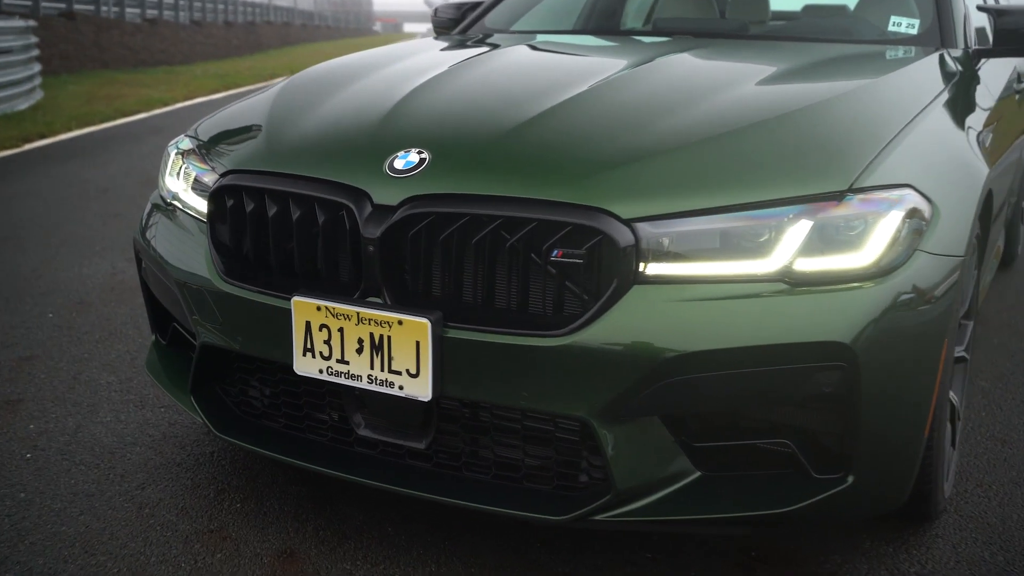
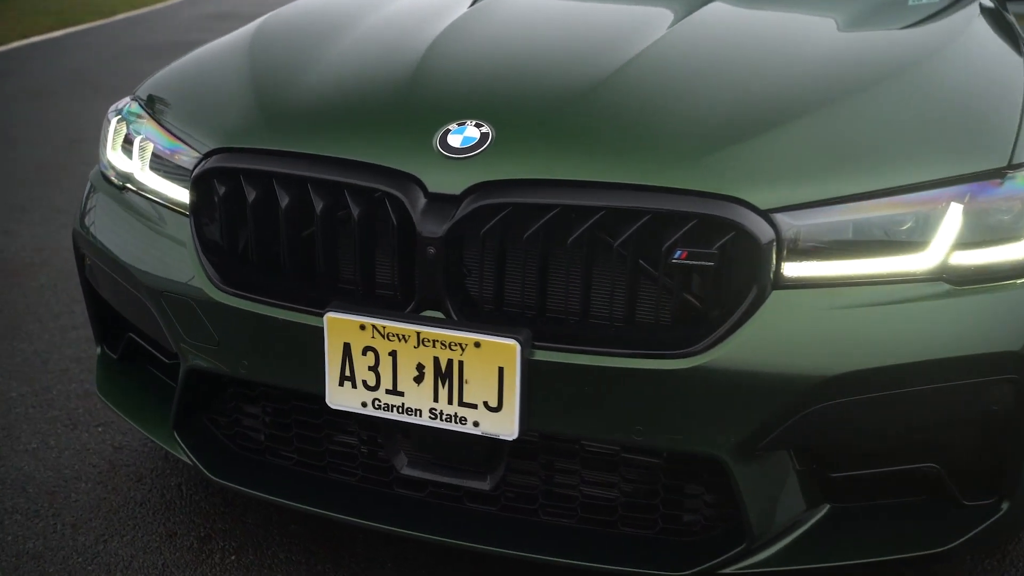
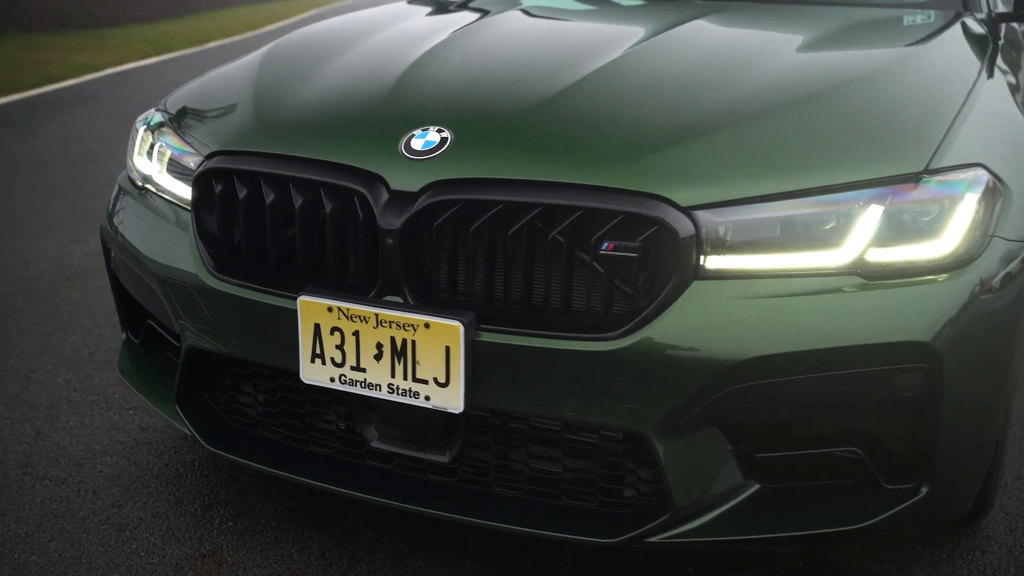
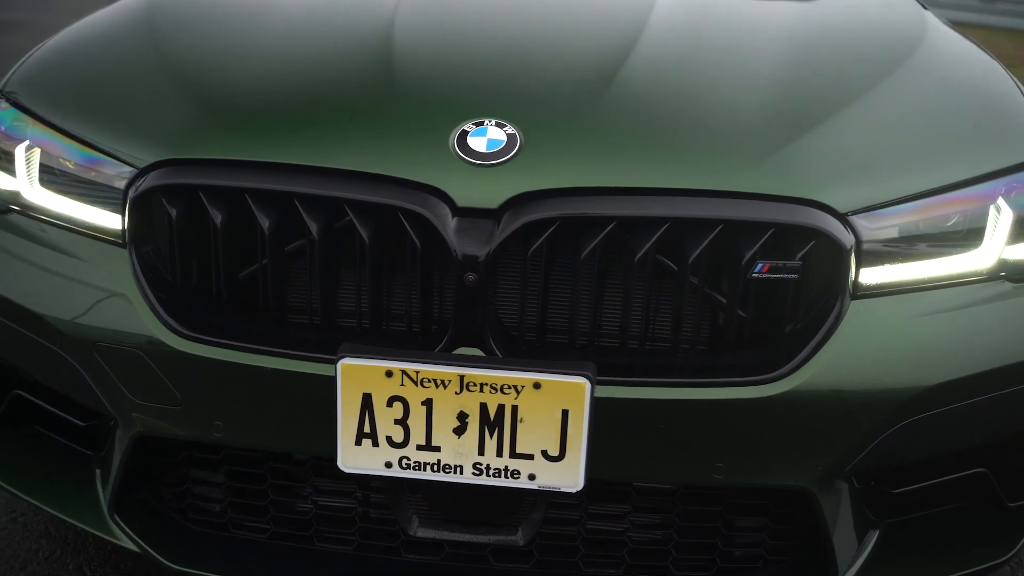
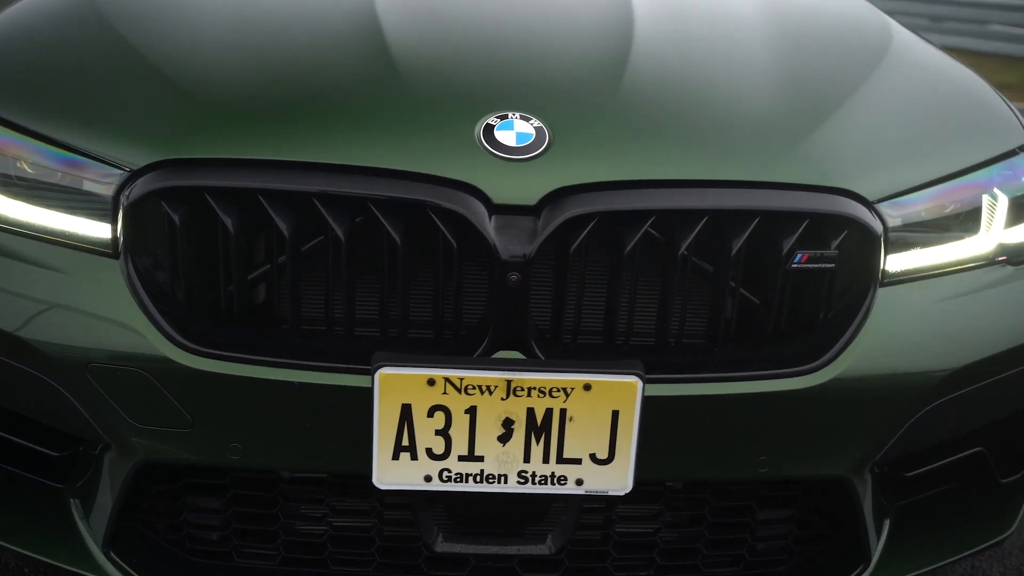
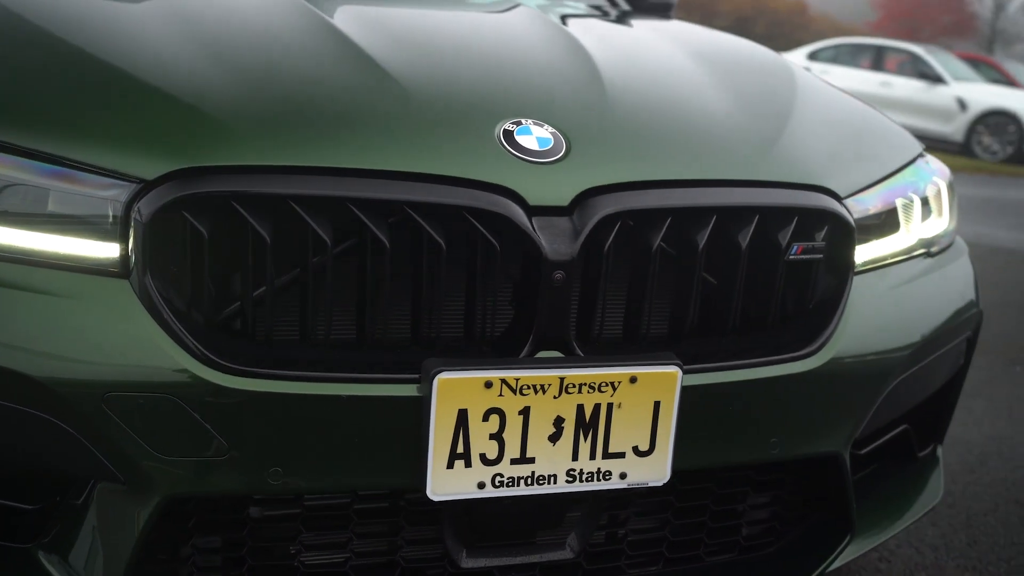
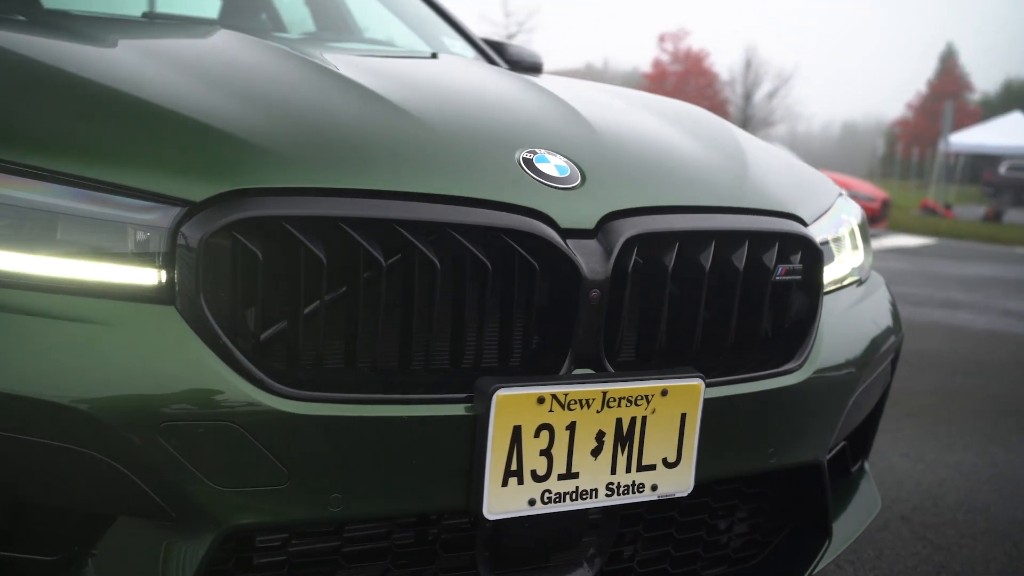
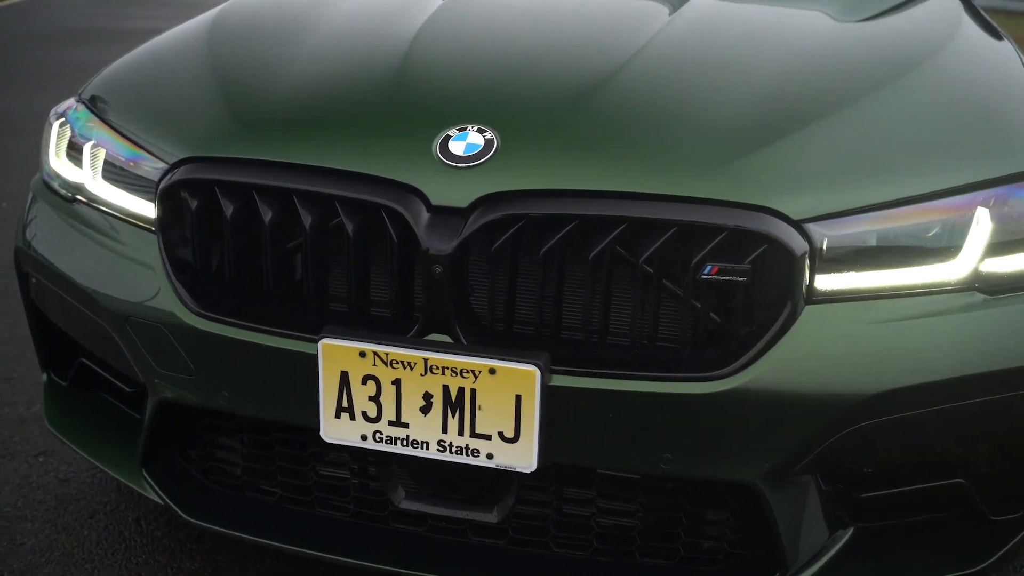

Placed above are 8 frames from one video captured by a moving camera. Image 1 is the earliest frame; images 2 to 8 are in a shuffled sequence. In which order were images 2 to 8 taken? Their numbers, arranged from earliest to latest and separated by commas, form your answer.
3, 2, 8, 4, 5, 6, 7
